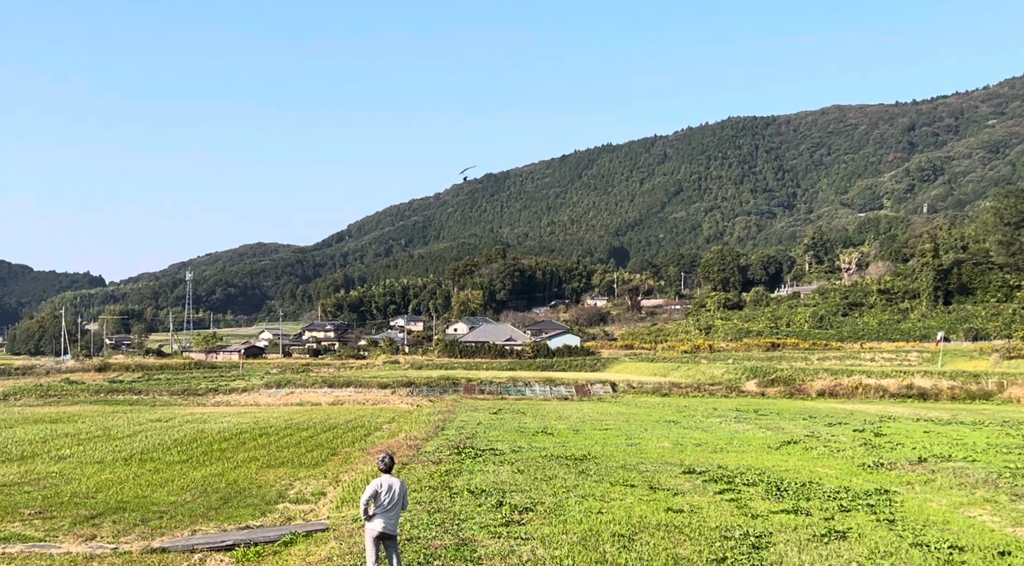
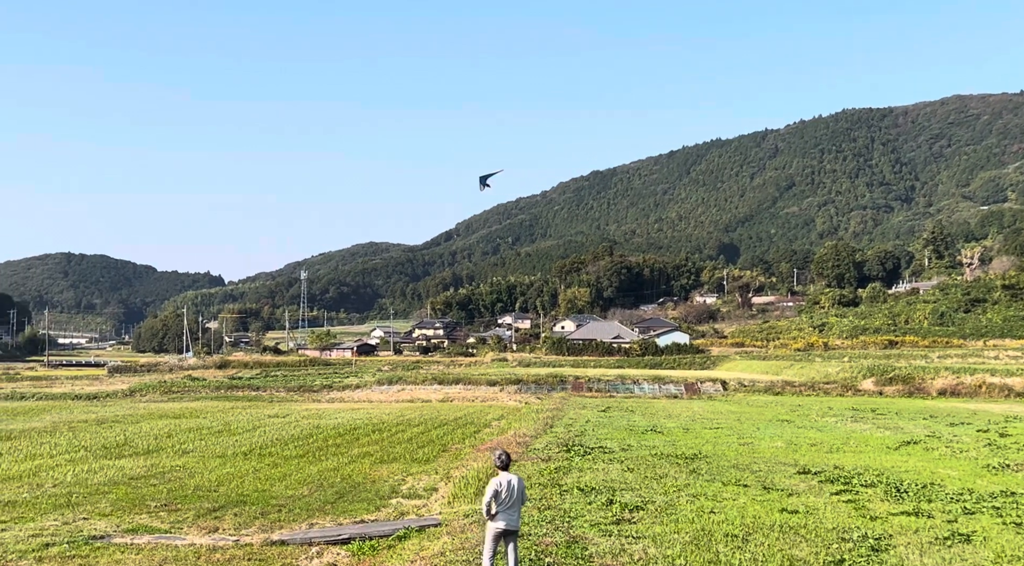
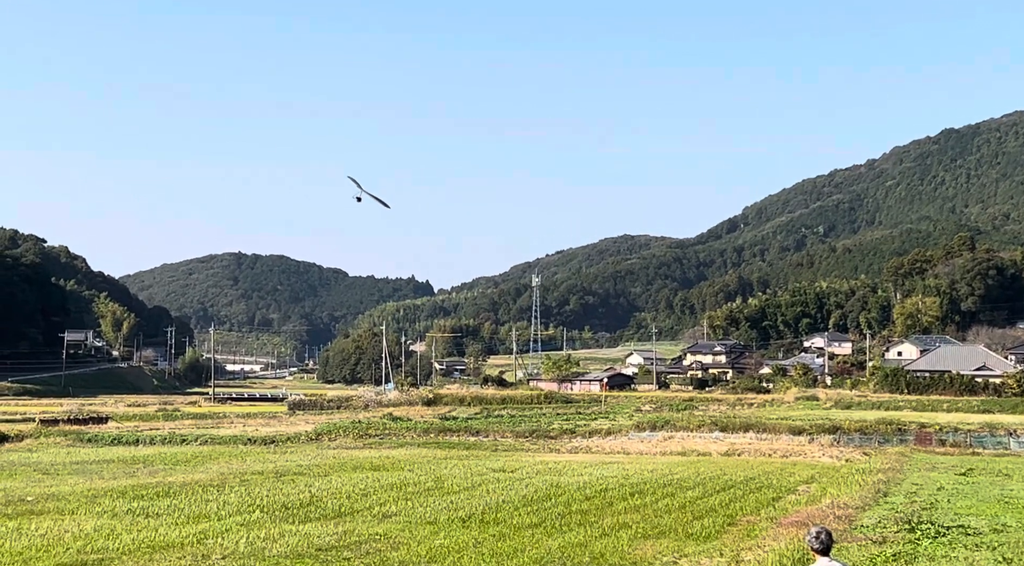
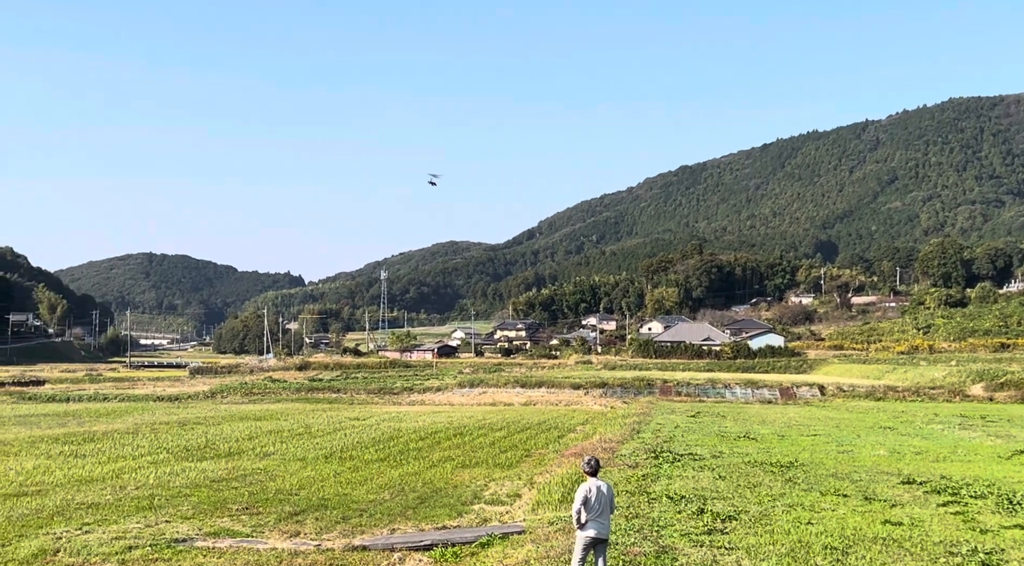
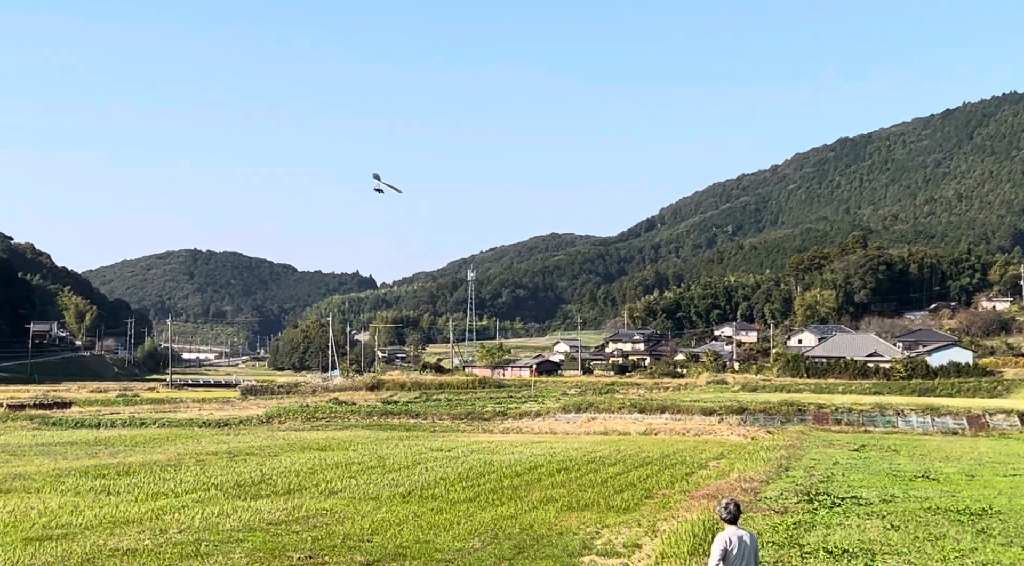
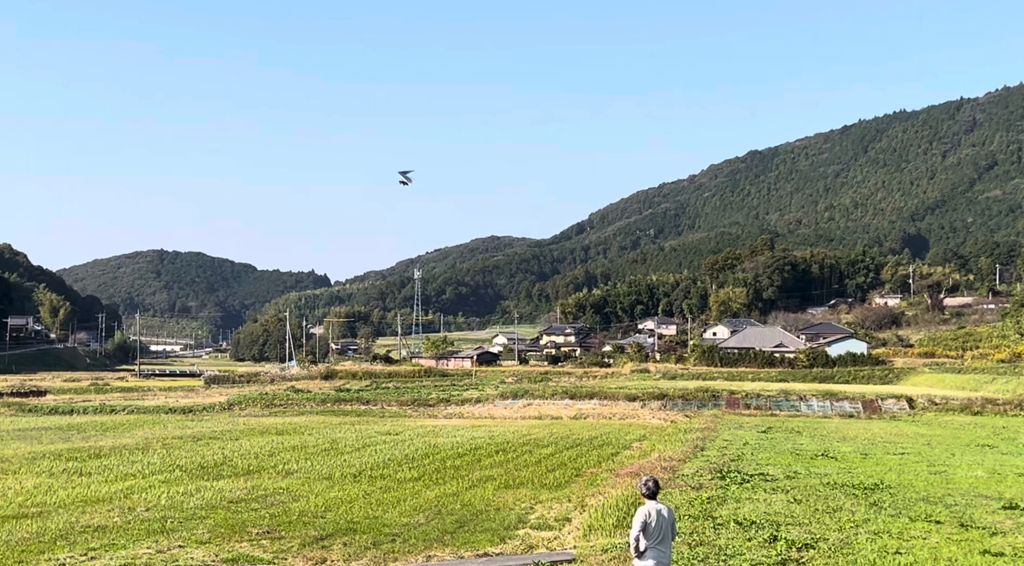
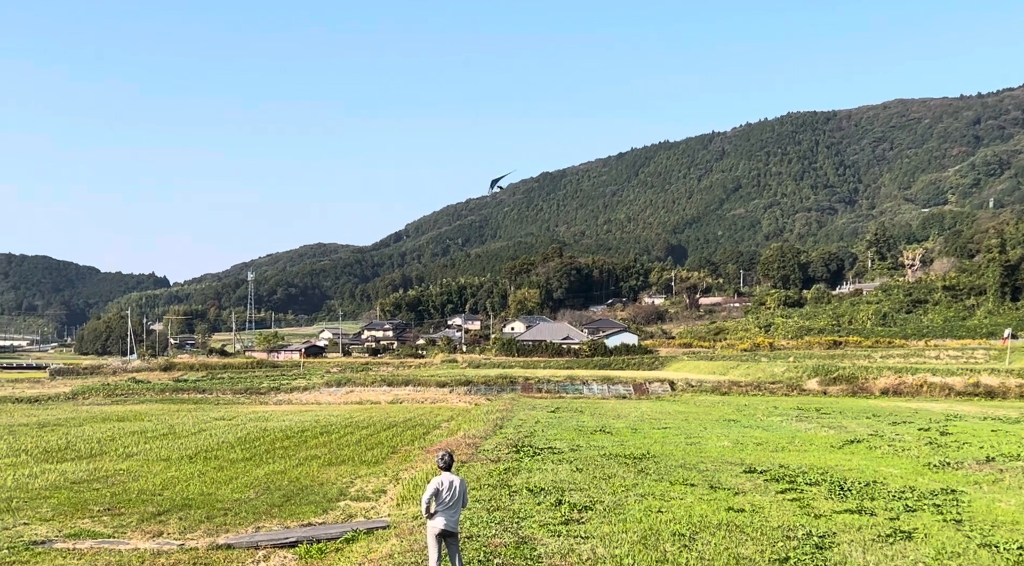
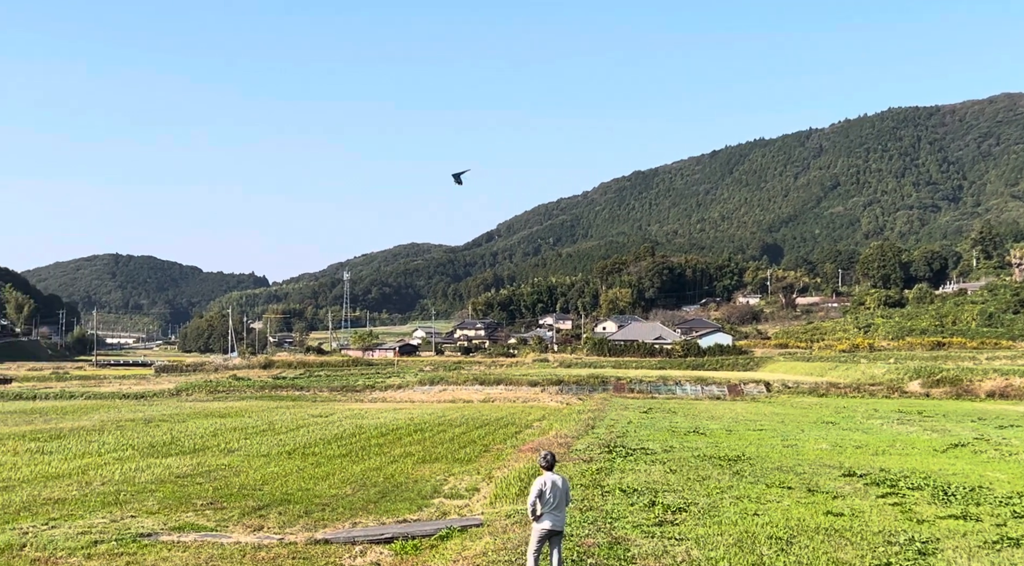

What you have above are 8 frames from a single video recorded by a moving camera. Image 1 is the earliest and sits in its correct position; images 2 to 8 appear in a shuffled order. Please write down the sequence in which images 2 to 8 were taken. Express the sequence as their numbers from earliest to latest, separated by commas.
7, 2, 8, 4, 6, 5, 3
